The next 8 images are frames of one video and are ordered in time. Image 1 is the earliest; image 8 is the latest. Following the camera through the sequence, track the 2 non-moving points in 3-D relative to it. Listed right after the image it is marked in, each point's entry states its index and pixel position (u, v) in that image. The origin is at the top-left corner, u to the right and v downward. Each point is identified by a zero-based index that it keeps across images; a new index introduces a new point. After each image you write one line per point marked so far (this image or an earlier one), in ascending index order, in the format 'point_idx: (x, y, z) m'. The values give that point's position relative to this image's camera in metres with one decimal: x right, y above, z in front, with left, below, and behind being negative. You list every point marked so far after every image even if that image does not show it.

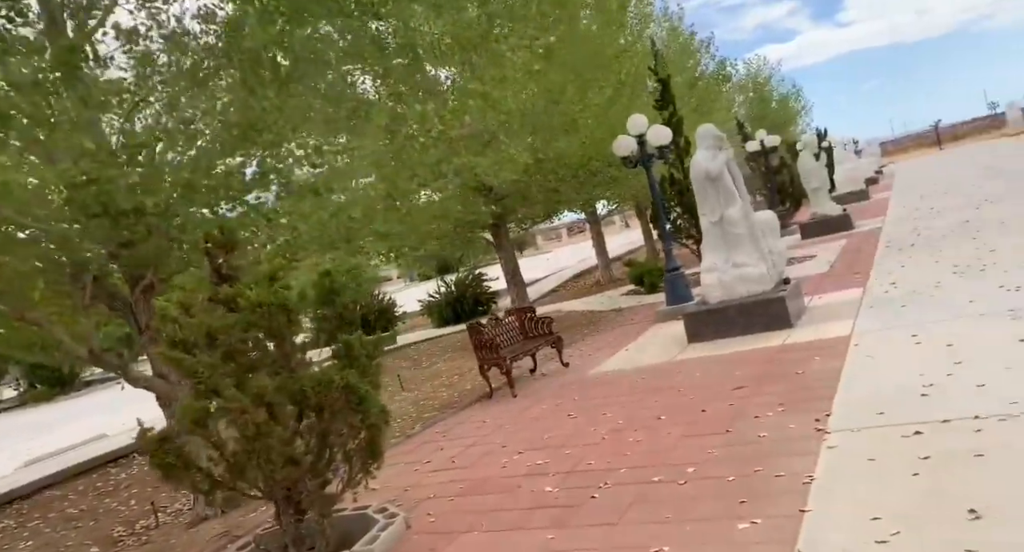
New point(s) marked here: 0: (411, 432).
0: (-1.0, -1.6, +8.3) m
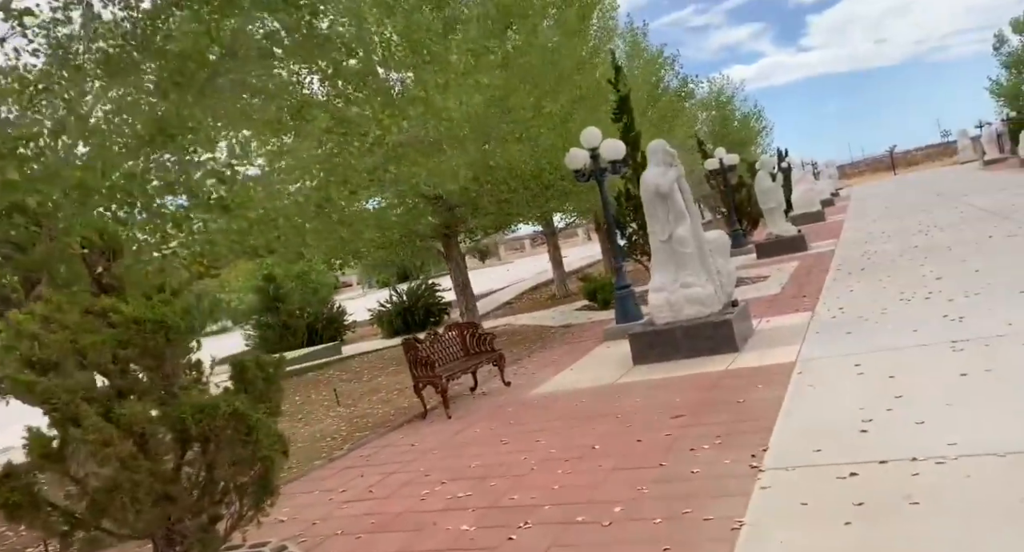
0: (-1.7, -1.8, +7.9) m
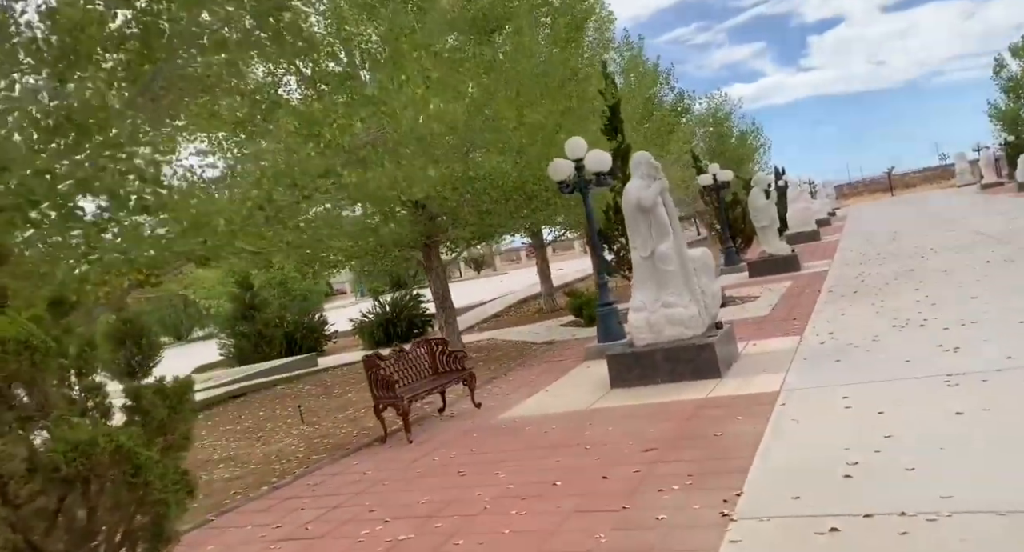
0: (-2.1, -1.9, +7.3) m
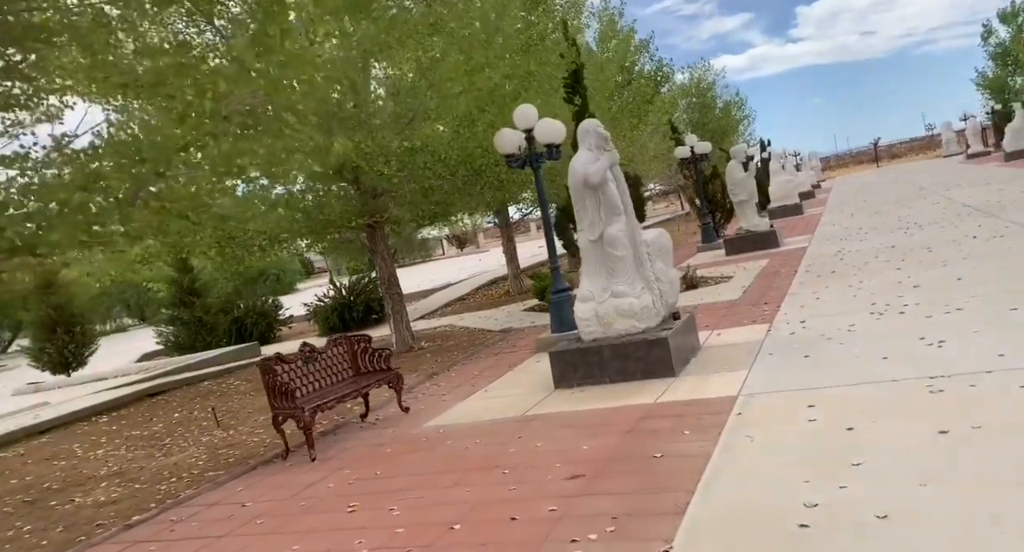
0: (-2.8, -1.8, +6.2) m
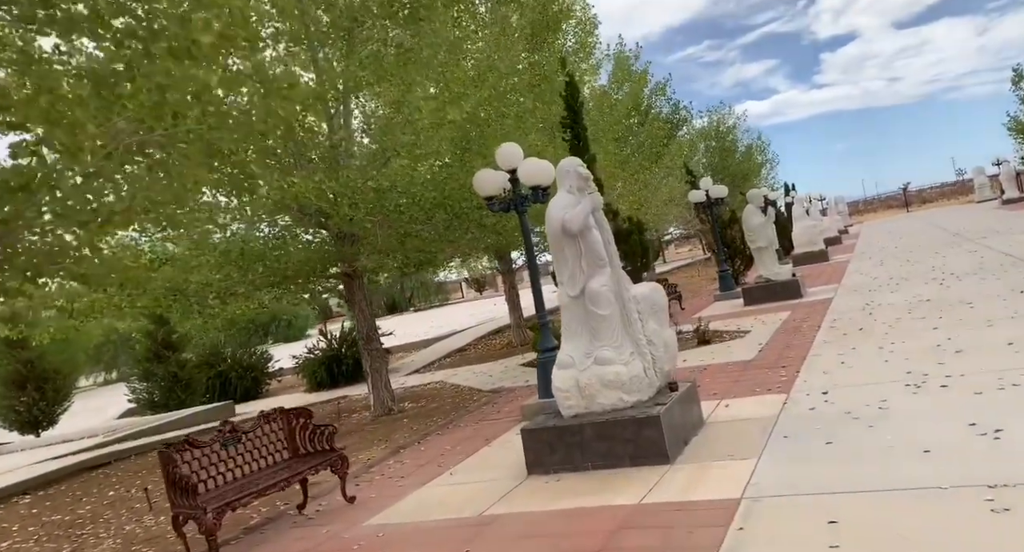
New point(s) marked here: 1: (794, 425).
0: (-3.2, -2.3, +4.9) m
1: (+2.6, -1.3, +7.3) m
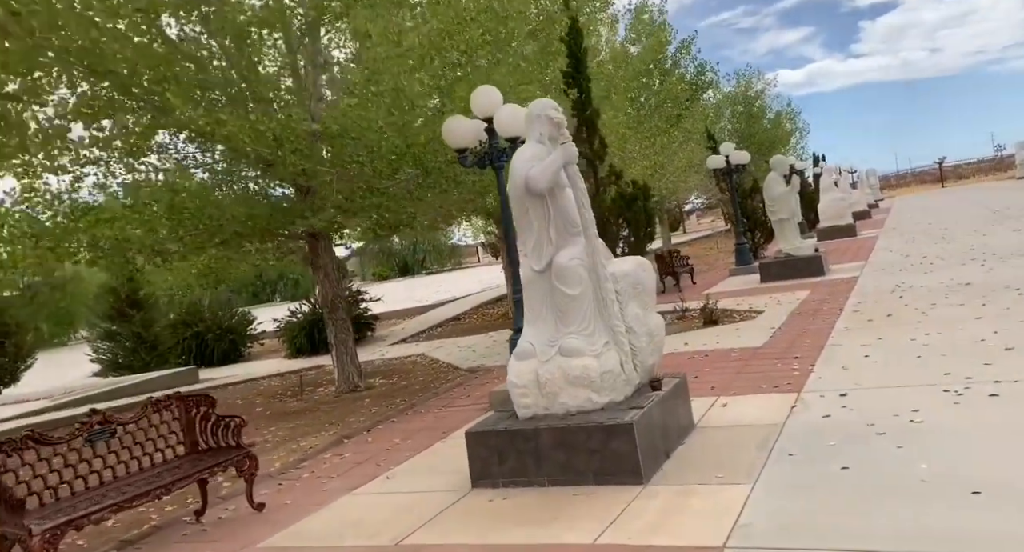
0: (-3.7, -2.0, +3.7) m
1: (+2.1, -1.2, +5.9) m
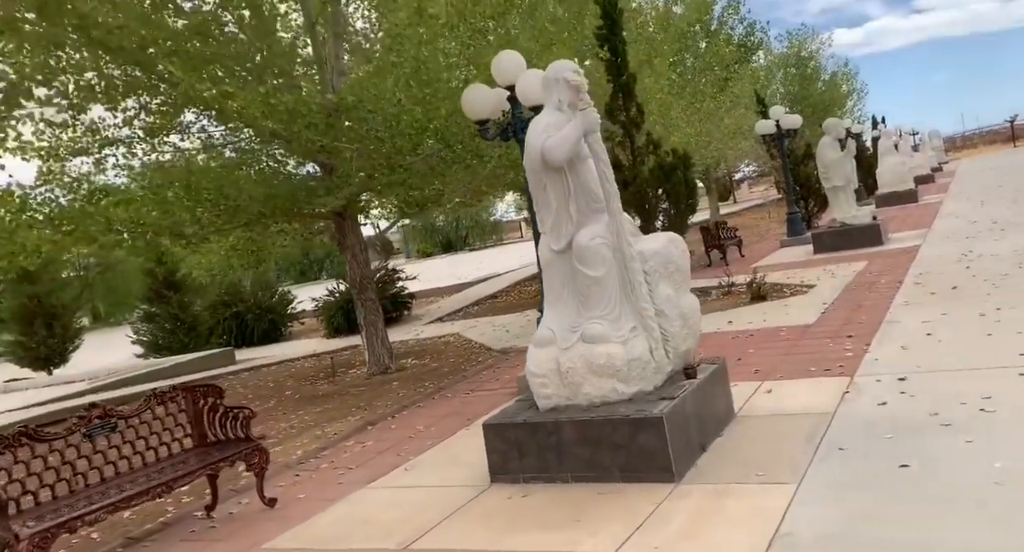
0: (-3.7, -2.0, +3.5) m
1: (+2.3, -1.0, +5.4) m
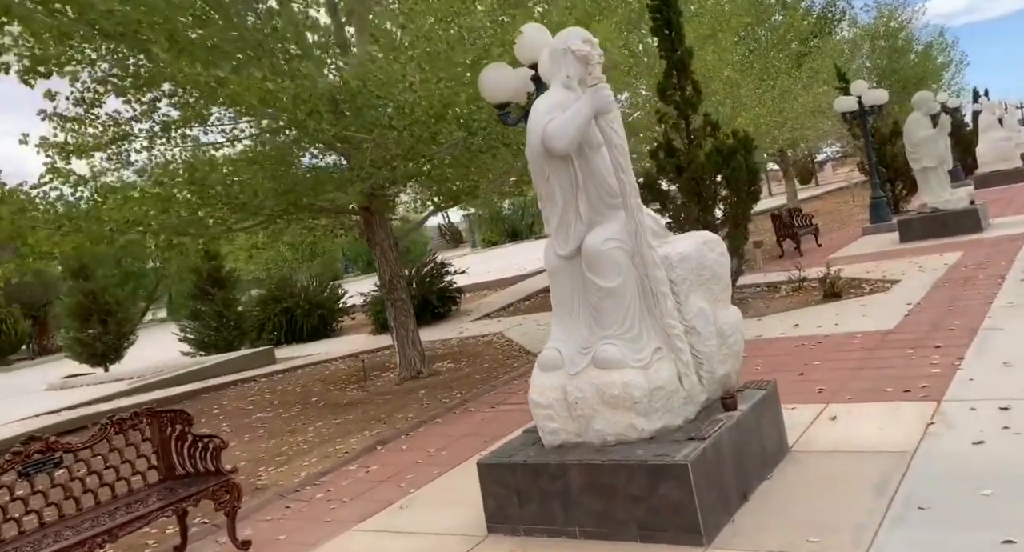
0: (-3.8, -2.1, +3.0) m
1: (+2.3, -1.1, +4.3) m
